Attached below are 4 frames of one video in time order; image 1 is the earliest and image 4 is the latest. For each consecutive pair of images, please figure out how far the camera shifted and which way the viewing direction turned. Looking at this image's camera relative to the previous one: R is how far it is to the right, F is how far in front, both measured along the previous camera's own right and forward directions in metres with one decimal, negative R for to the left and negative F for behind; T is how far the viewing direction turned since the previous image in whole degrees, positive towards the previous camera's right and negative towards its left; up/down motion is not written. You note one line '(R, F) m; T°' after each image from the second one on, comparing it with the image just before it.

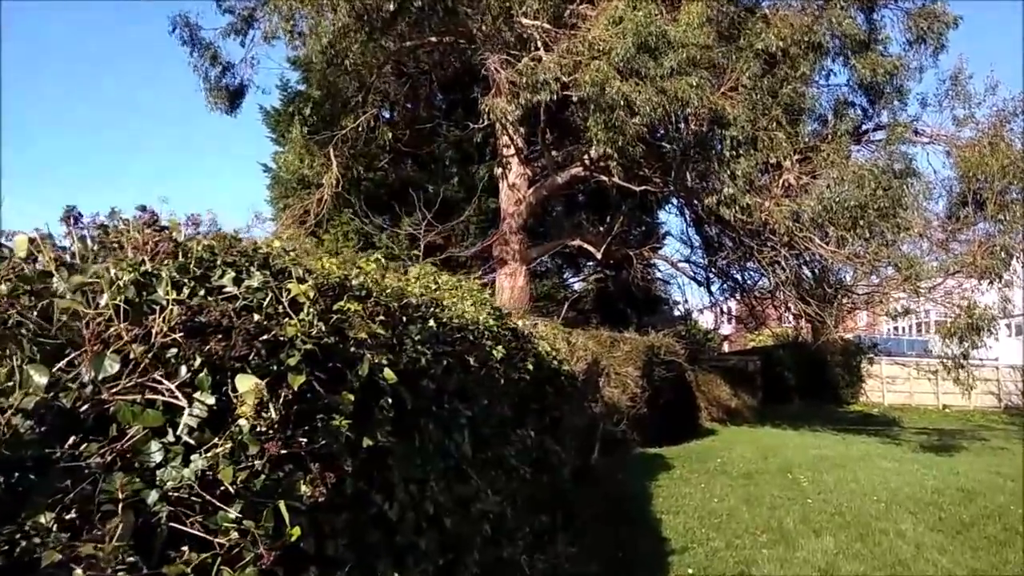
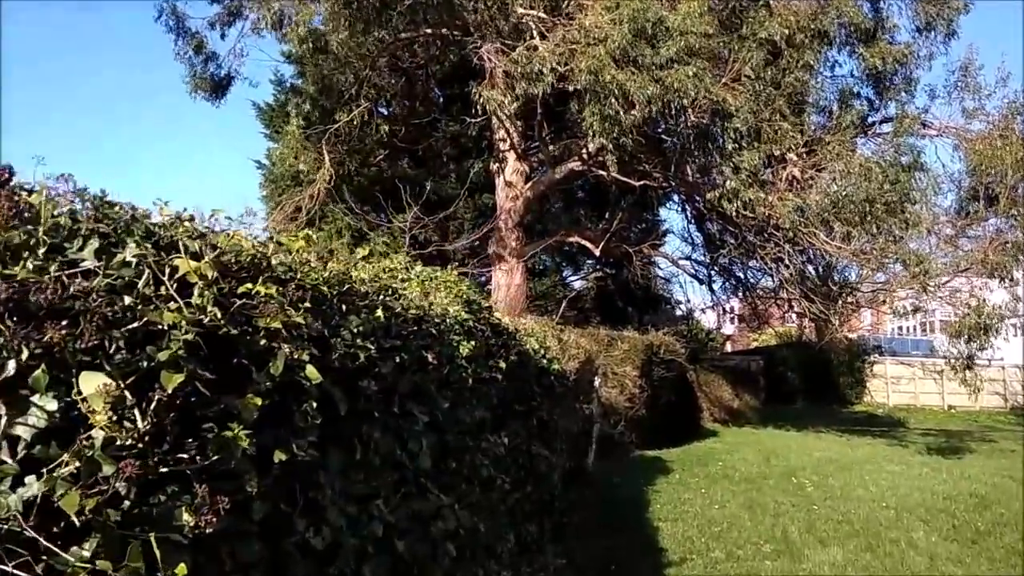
(+0.1, +0.4) m; 0°
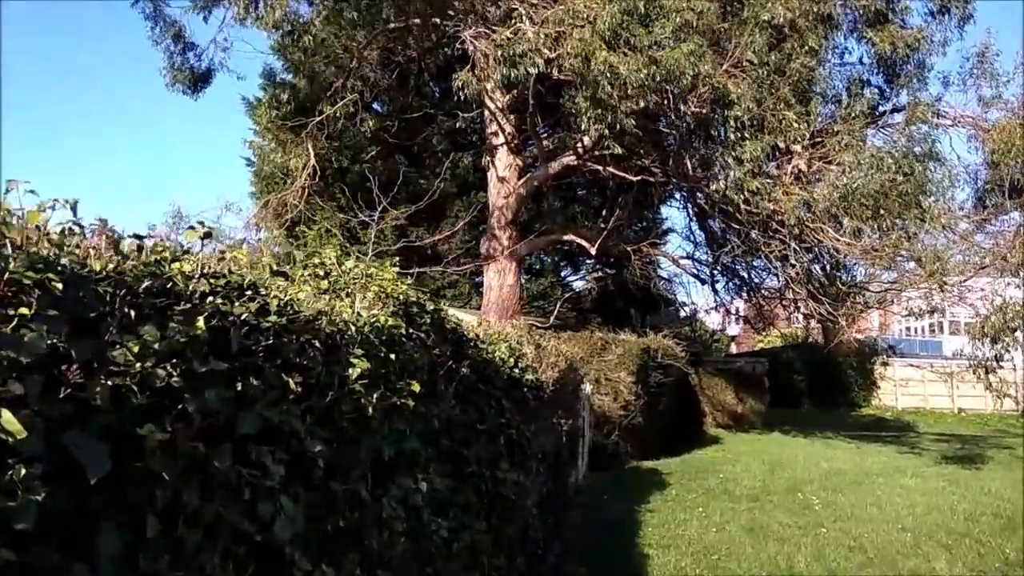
(+0.2, +0.6) m; 0°
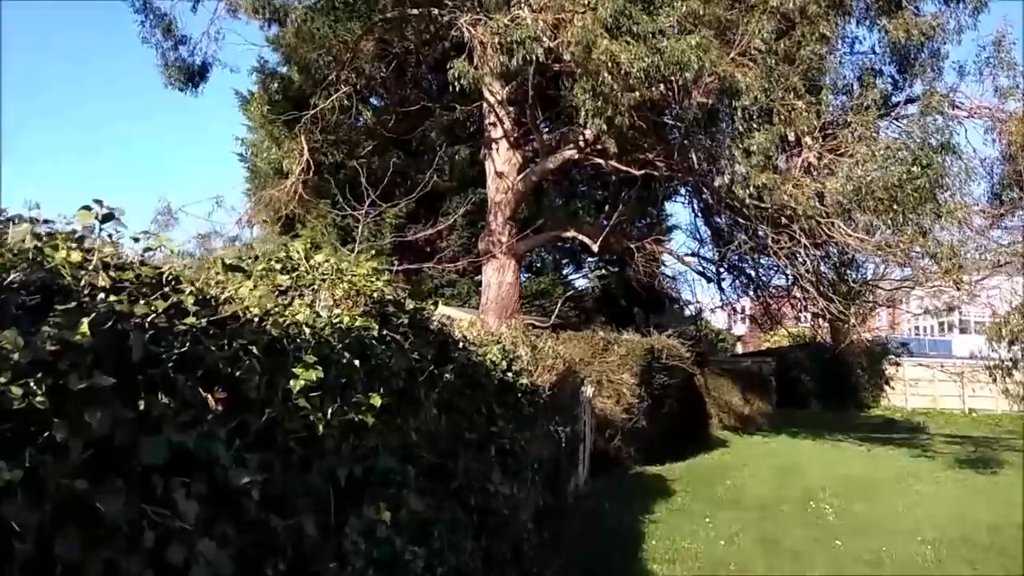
(+0.1, +0.4) m; 0°
